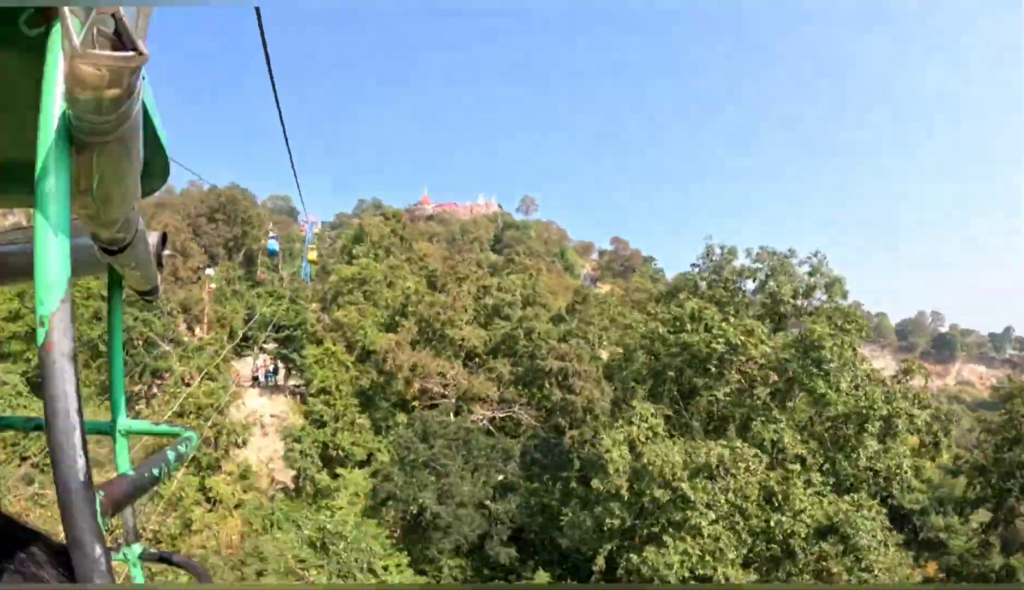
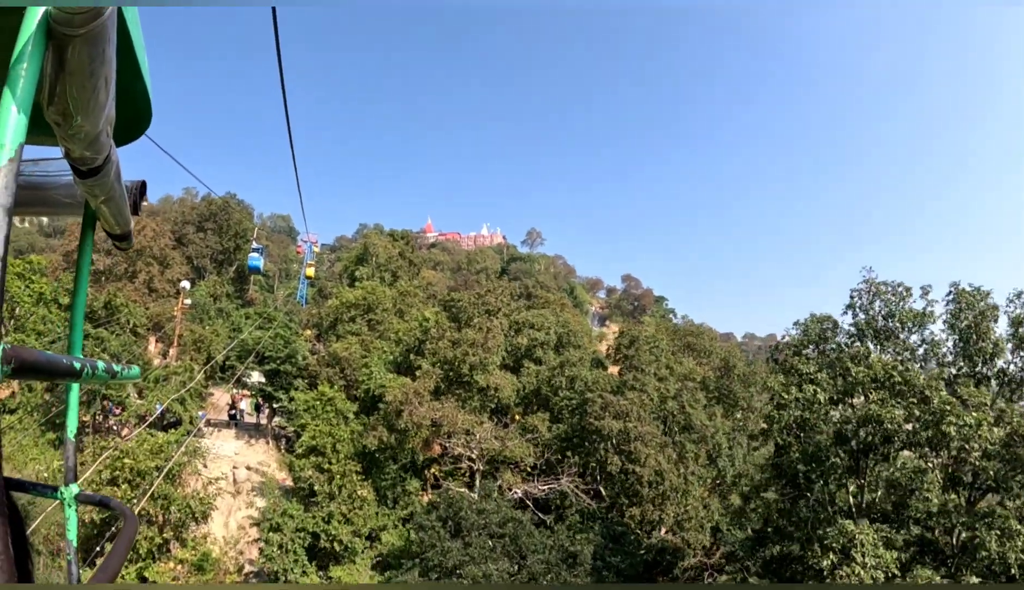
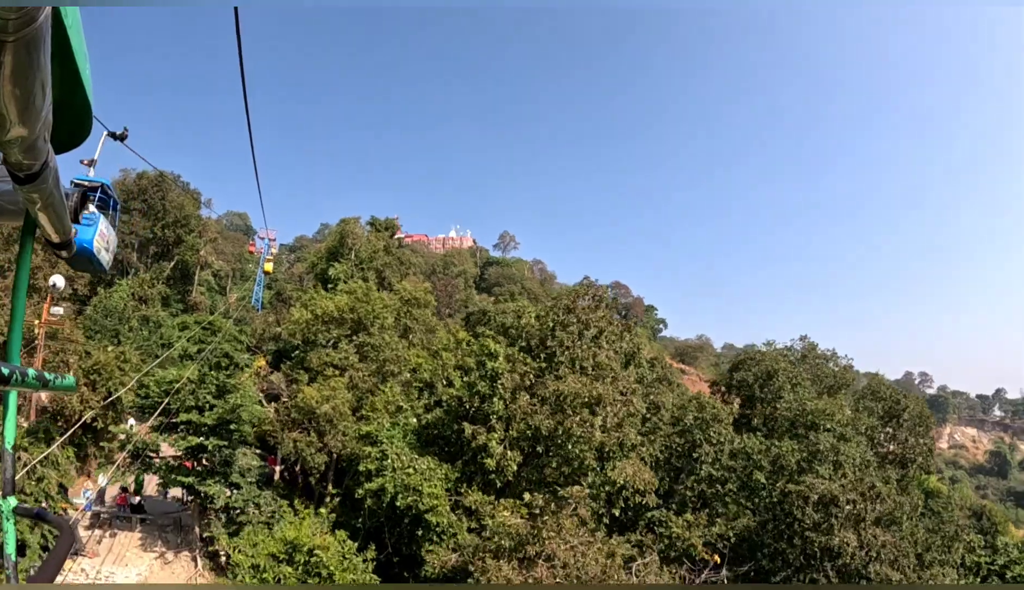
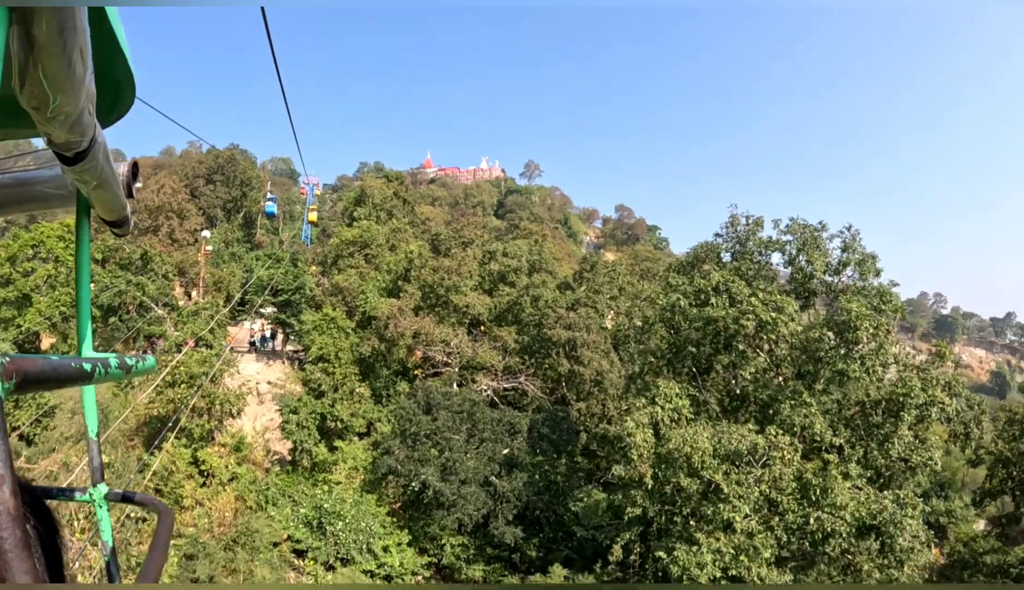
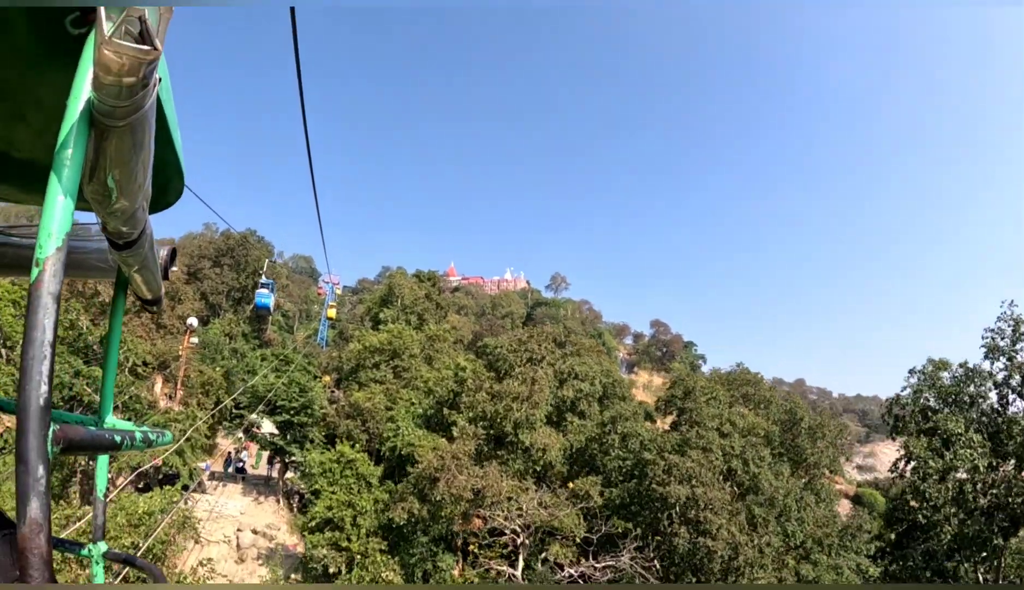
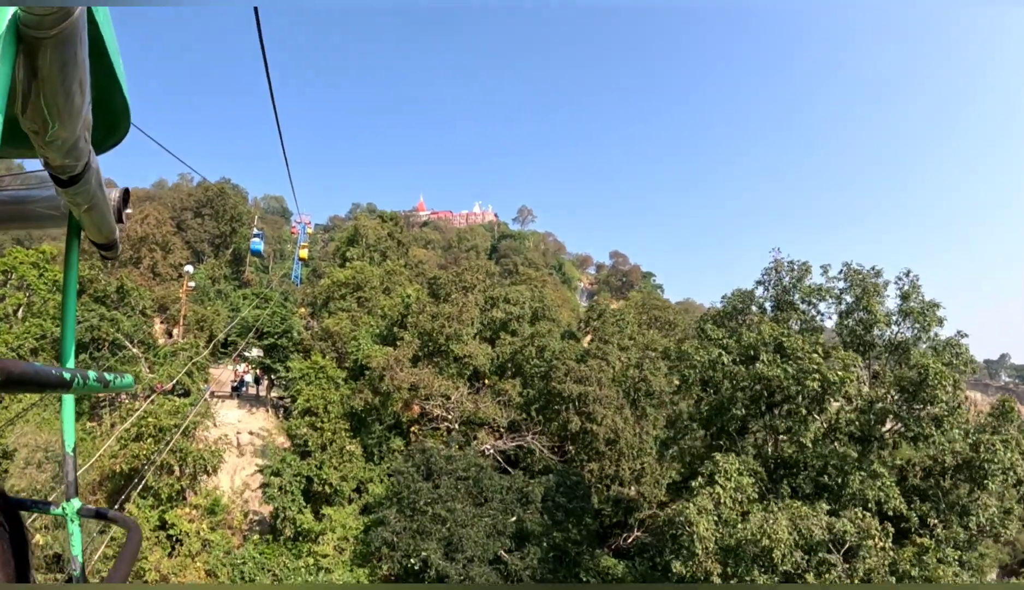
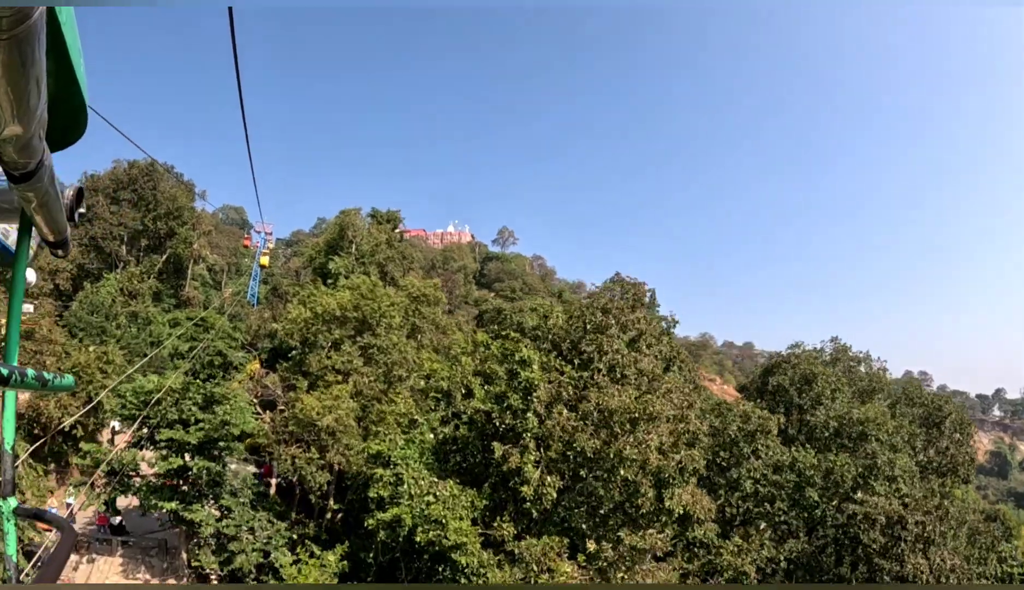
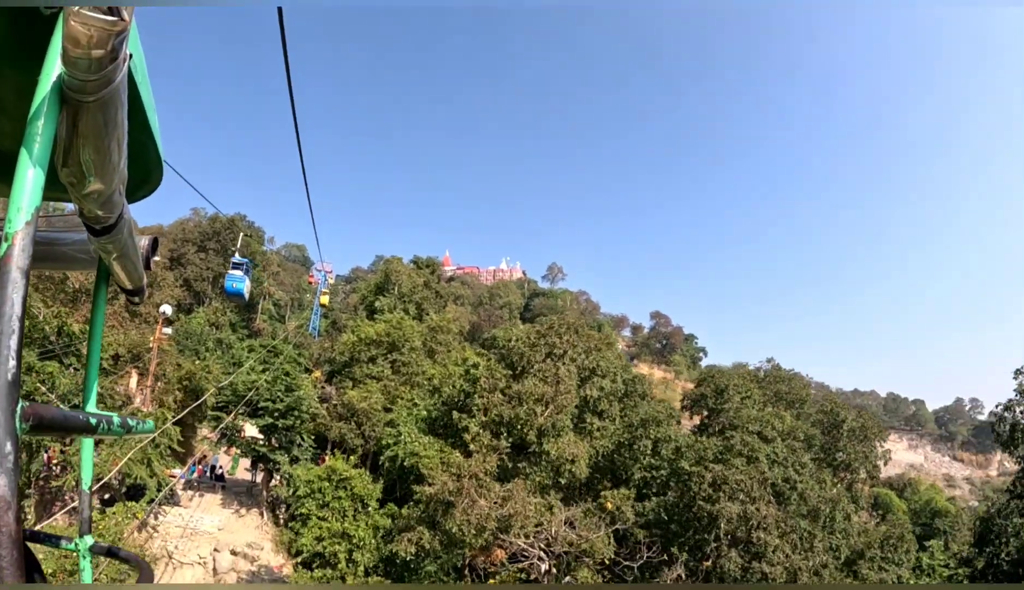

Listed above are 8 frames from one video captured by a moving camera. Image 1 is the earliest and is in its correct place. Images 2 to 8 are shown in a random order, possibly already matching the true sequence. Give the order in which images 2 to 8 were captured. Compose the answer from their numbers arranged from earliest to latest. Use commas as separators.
4, 6, 2, 5, 8, 3, 7
